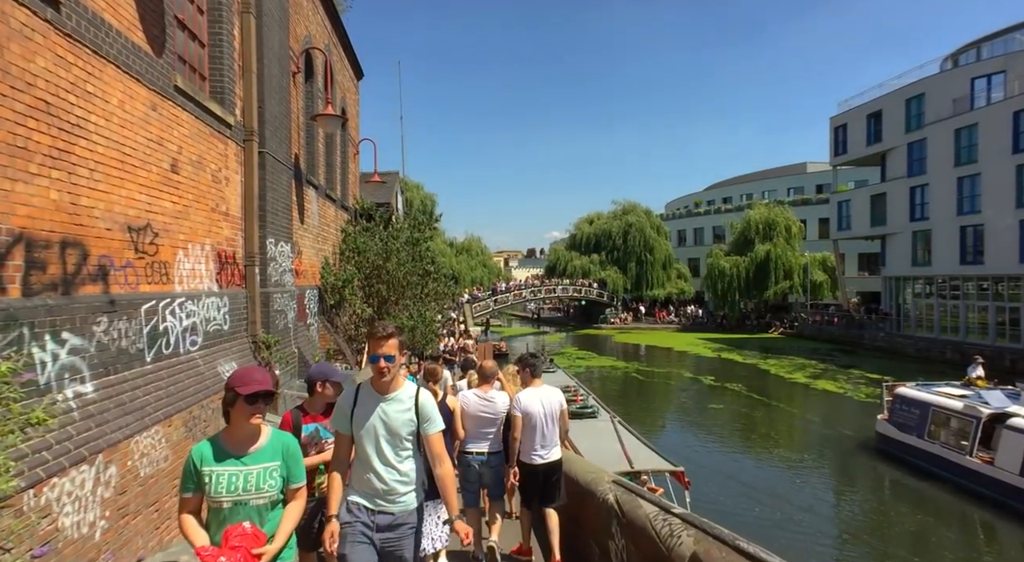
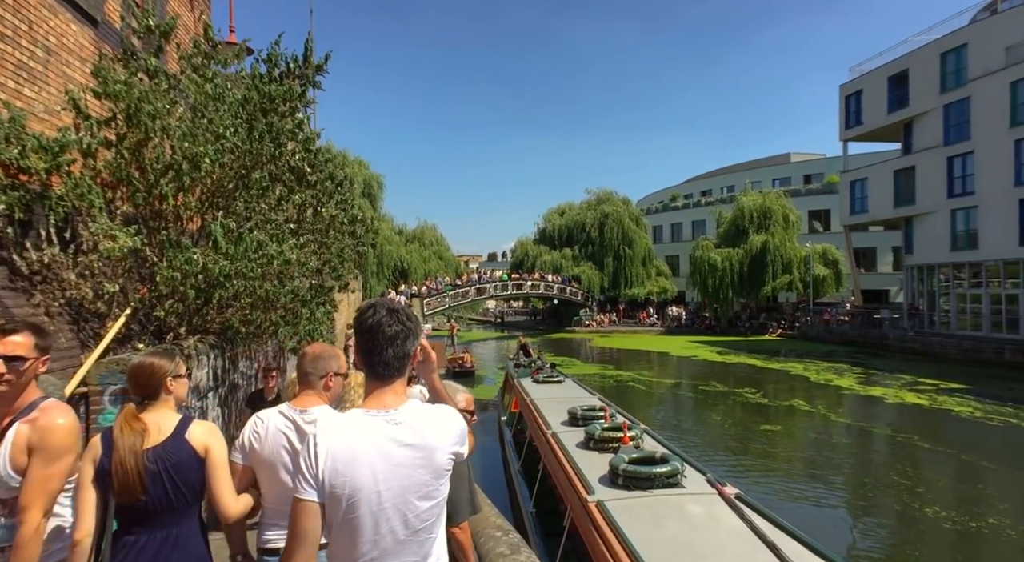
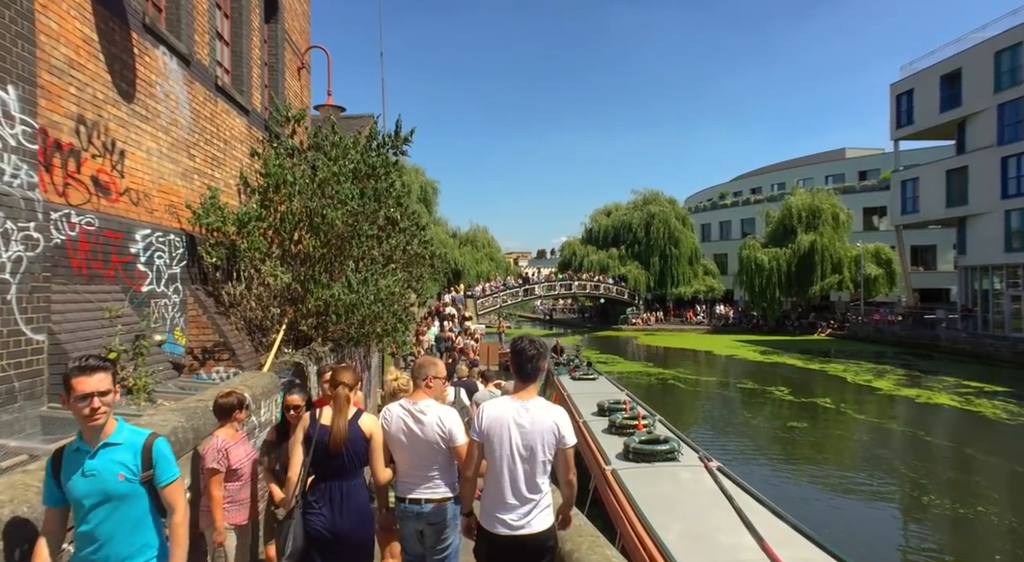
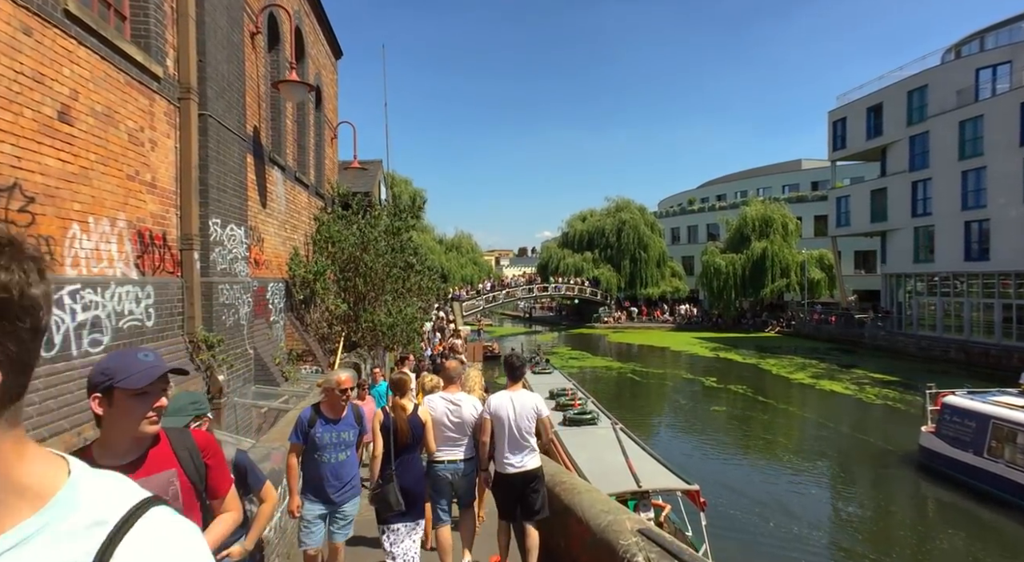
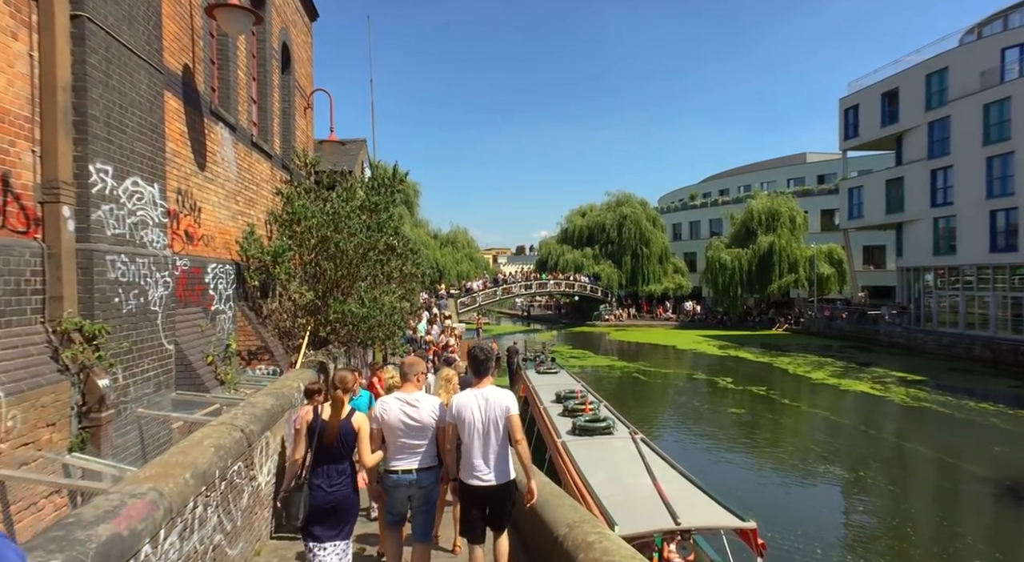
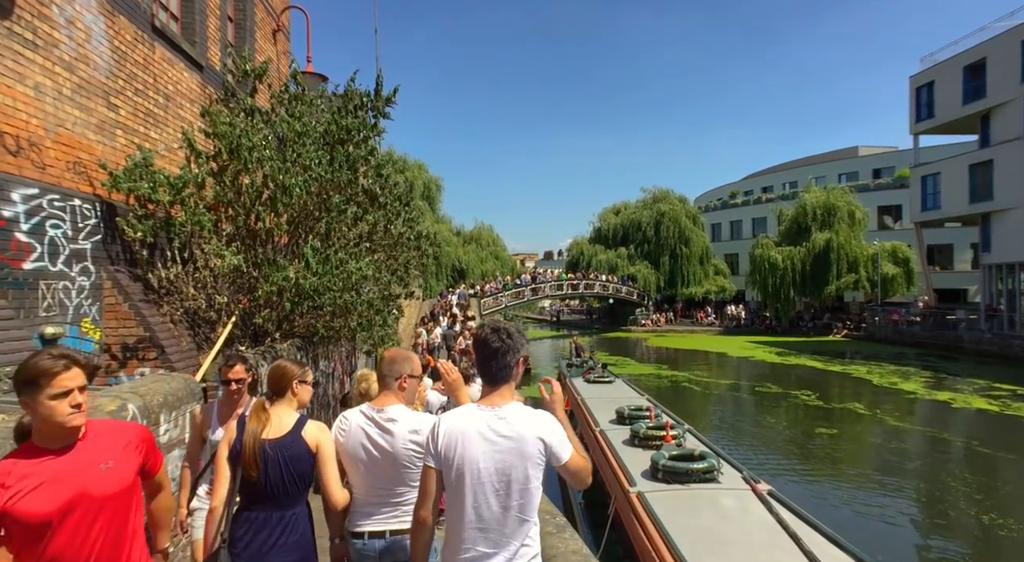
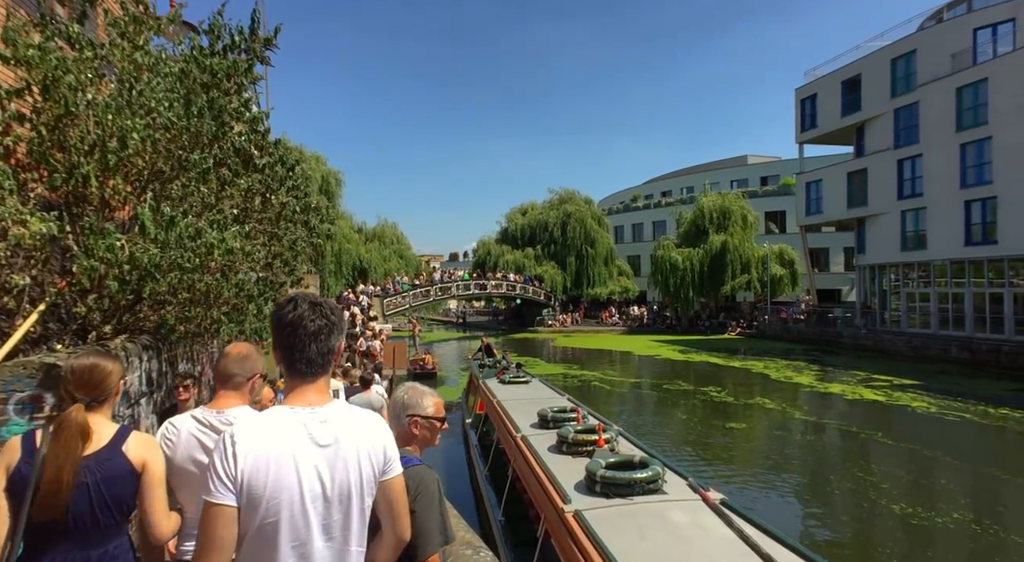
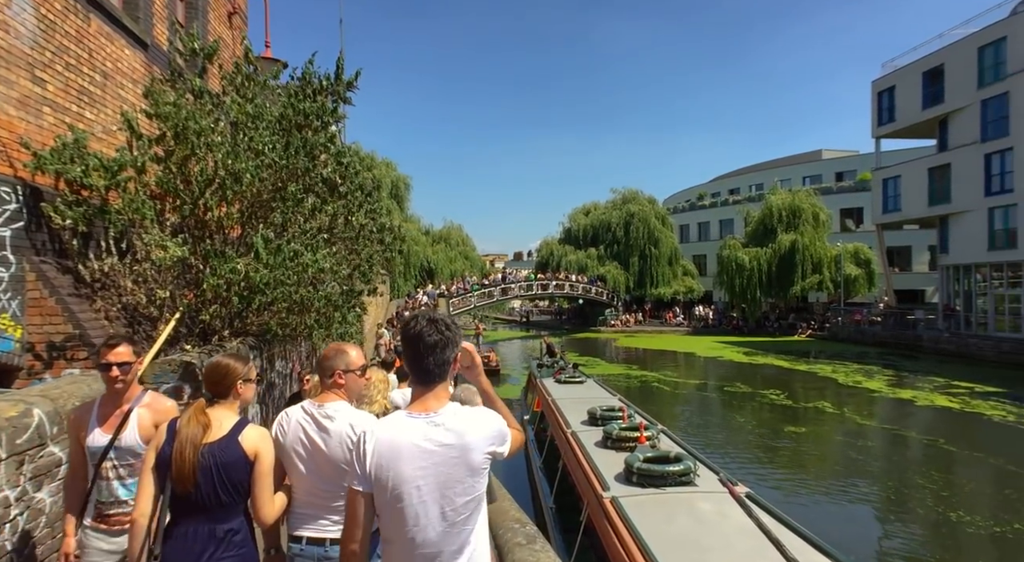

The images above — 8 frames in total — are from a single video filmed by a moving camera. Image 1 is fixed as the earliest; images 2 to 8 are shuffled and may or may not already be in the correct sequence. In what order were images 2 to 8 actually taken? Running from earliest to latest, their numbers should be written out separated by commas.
4, 5, 3, 6, 8, 2, 7
